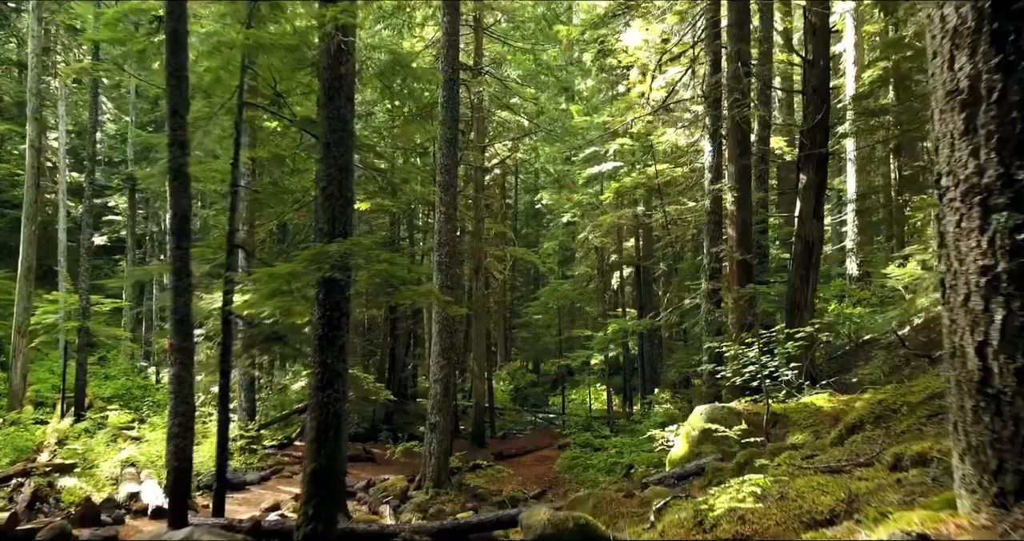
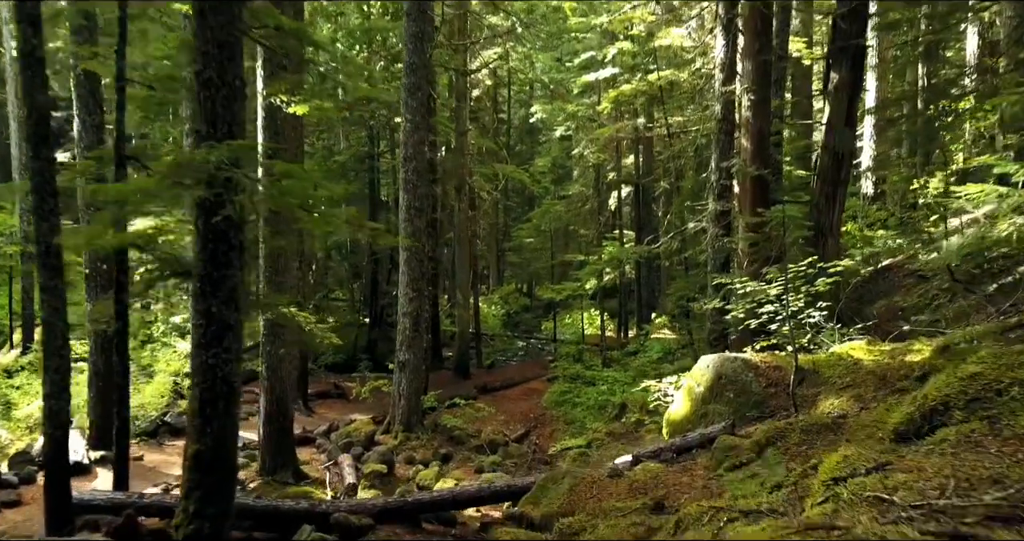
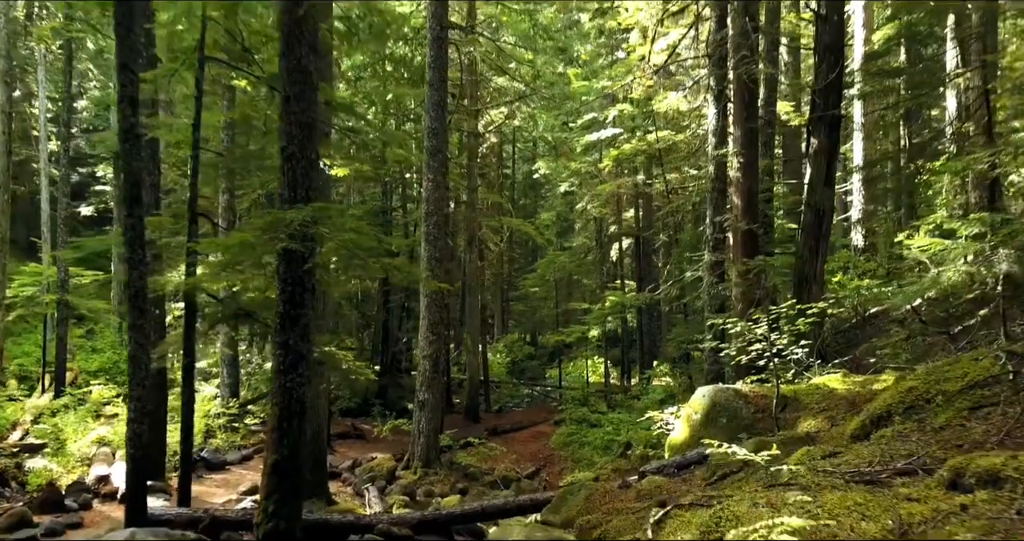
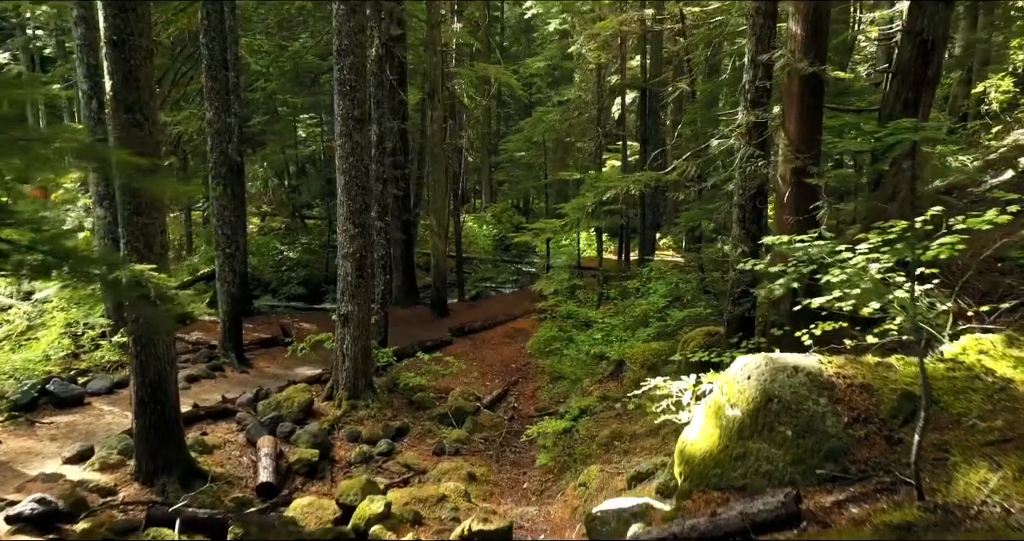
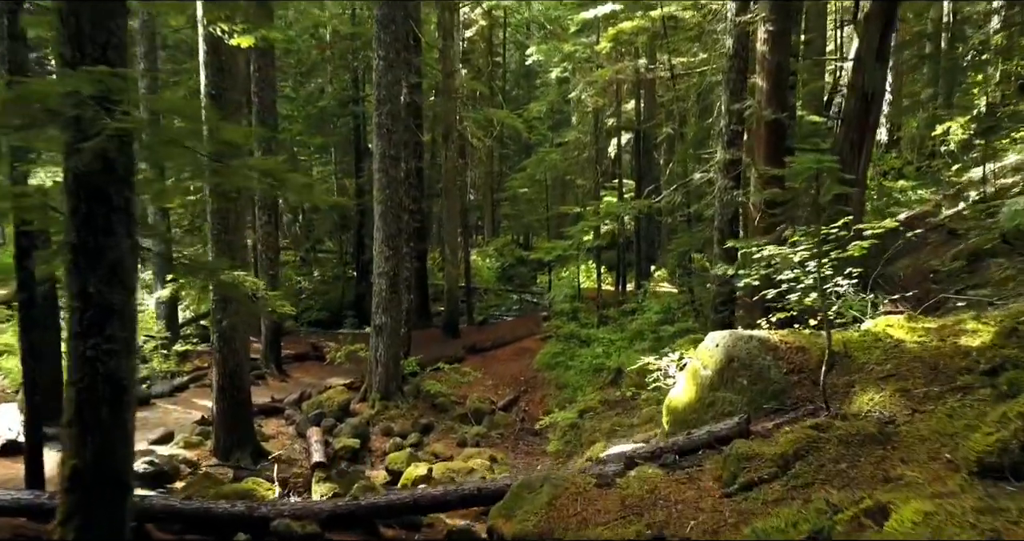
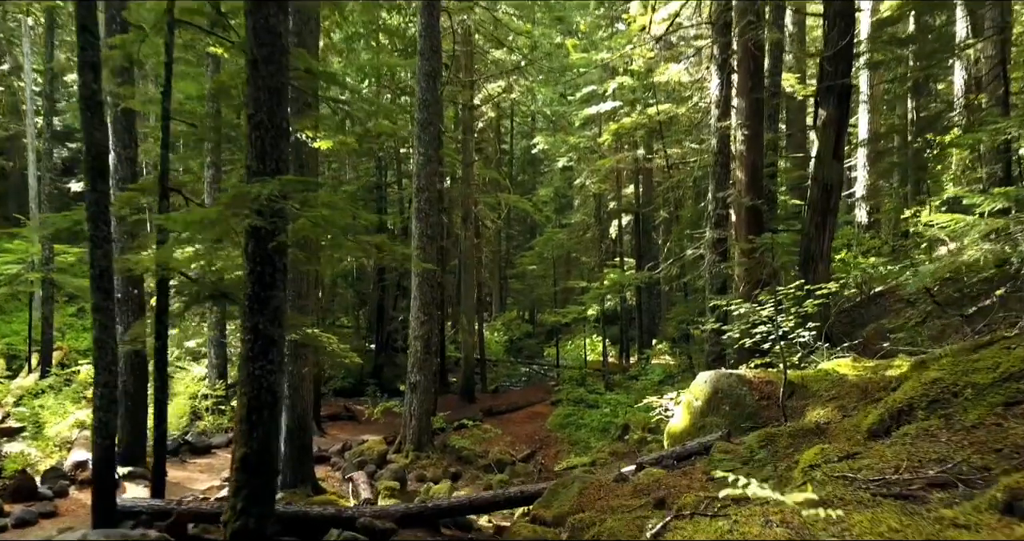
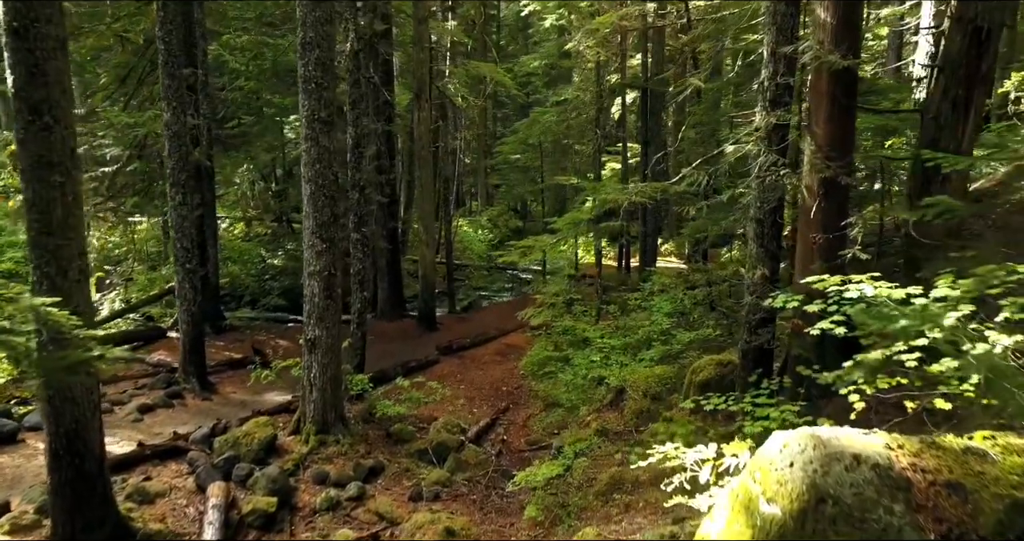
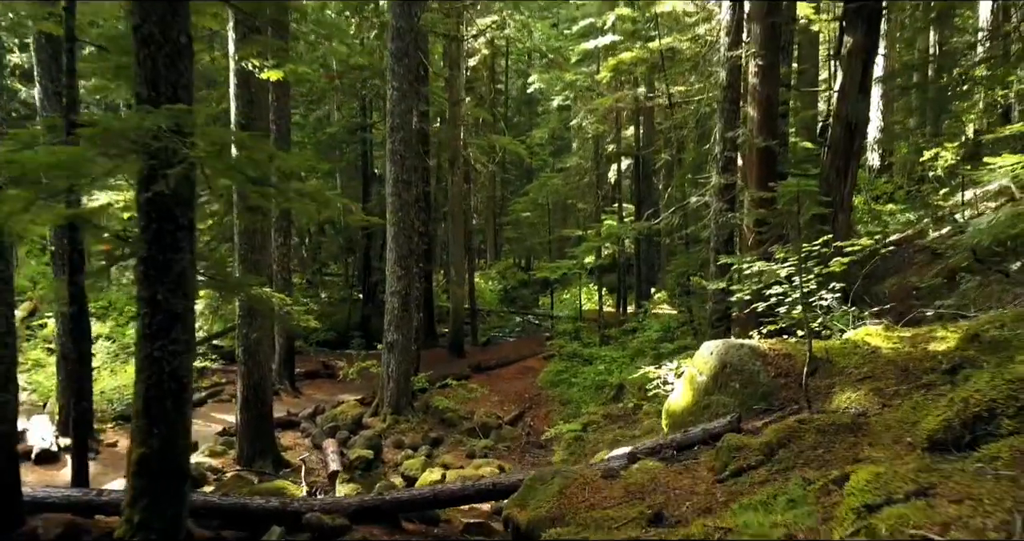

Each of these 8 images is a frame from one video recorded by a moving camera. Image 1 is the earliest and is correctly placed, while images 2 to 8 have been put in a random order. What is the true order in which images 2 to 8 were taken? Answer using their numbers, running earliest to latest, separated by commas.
3, 6, 2, 8, 5, 4, 7
